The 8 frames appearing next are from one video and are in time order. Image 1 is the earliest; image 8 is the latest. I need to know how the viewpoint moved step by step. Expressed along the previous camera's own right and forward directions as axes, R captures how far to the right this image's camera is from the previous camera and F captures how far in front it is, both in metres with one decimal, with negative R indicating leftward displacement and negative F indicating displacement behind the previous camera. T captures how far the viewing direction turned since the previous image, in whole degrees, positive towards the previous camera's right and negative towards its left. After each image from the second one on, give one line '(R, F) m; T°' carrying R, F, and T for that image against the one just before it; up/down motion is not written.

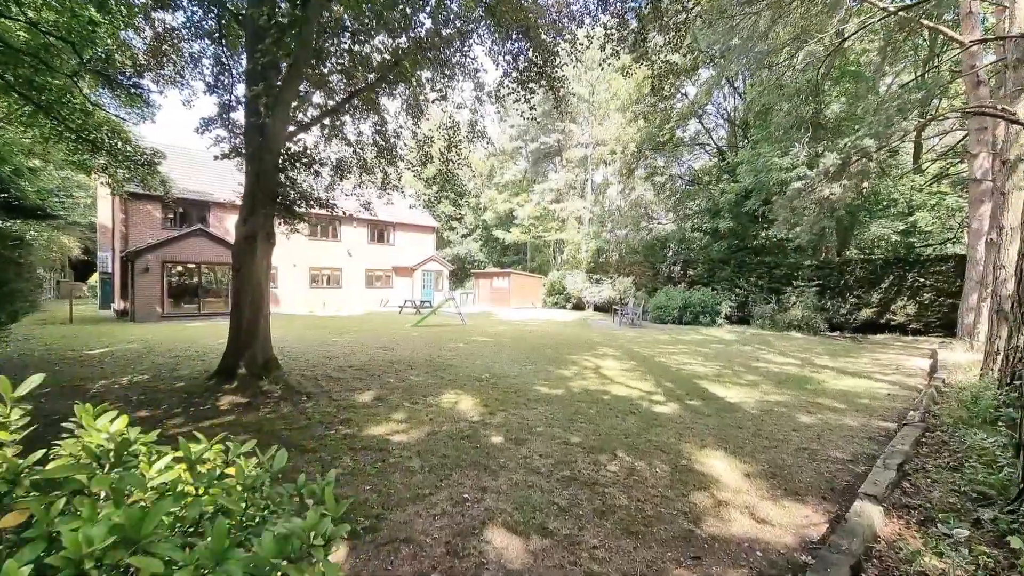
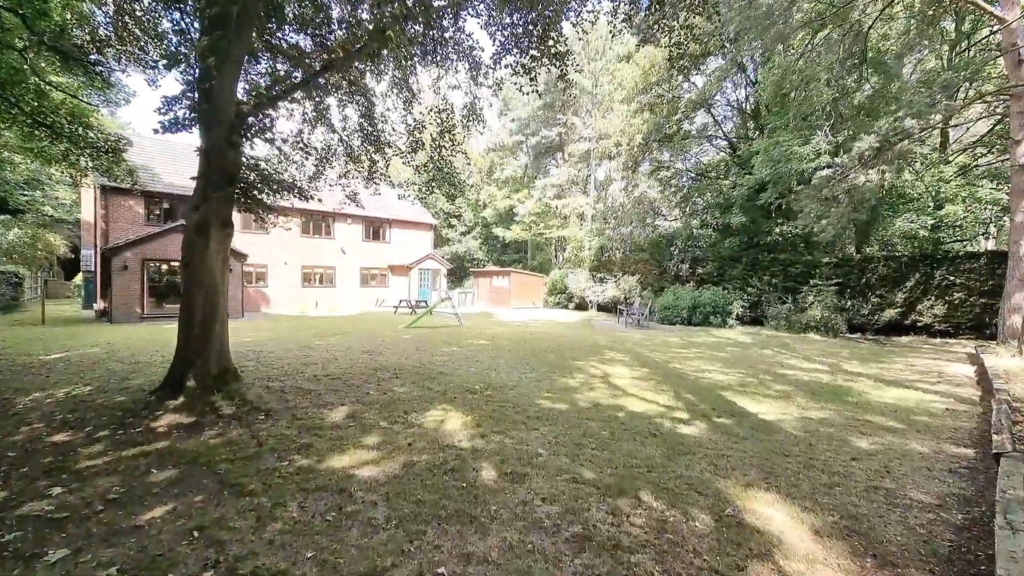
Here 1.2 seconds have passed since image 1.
(0.0, +0.8) m; 0°
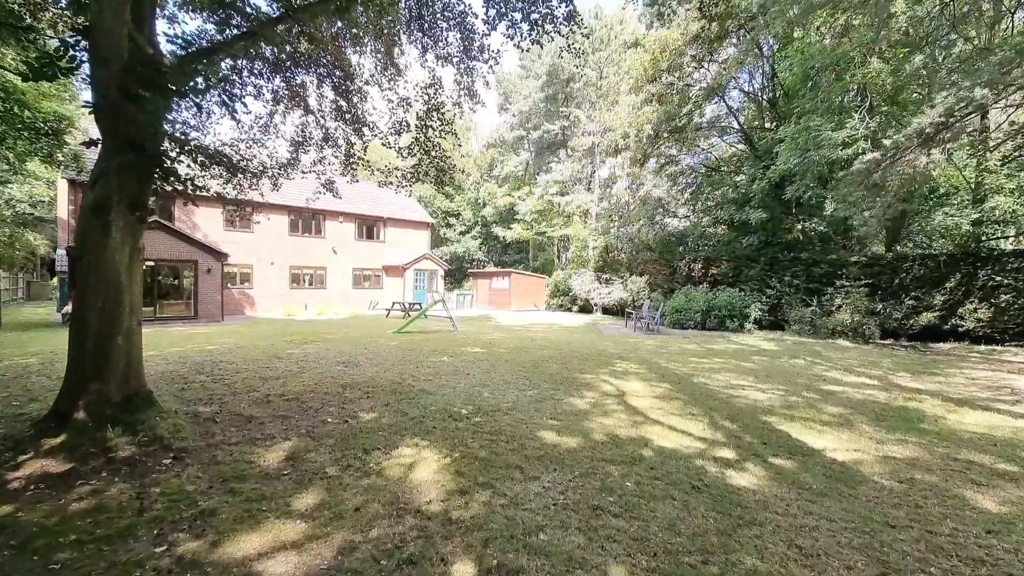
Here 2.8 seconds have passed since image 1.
(+0.1, +1.1) m; 0°
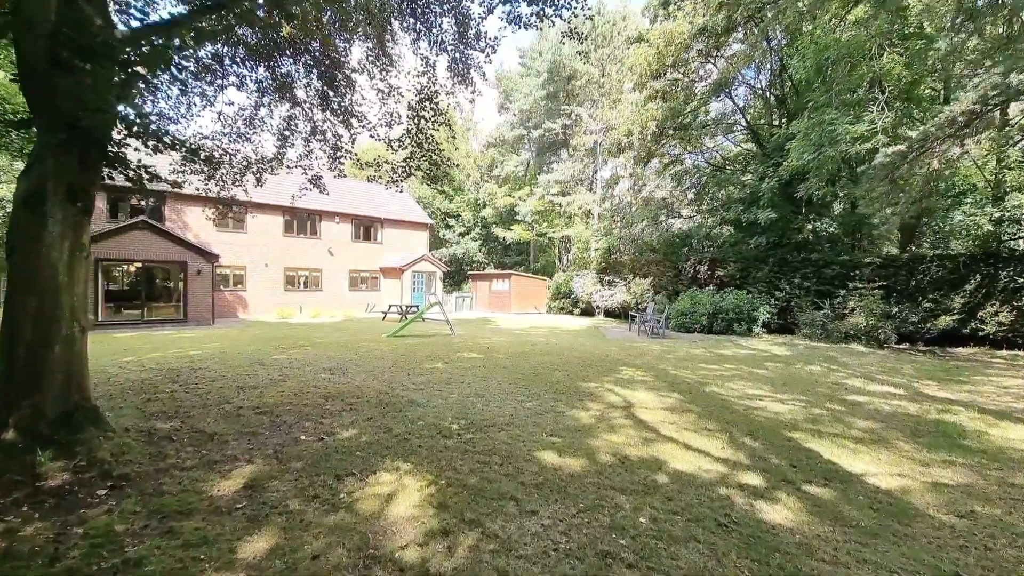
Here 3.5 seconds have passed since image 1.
(0.0, +0.5) m; 0°
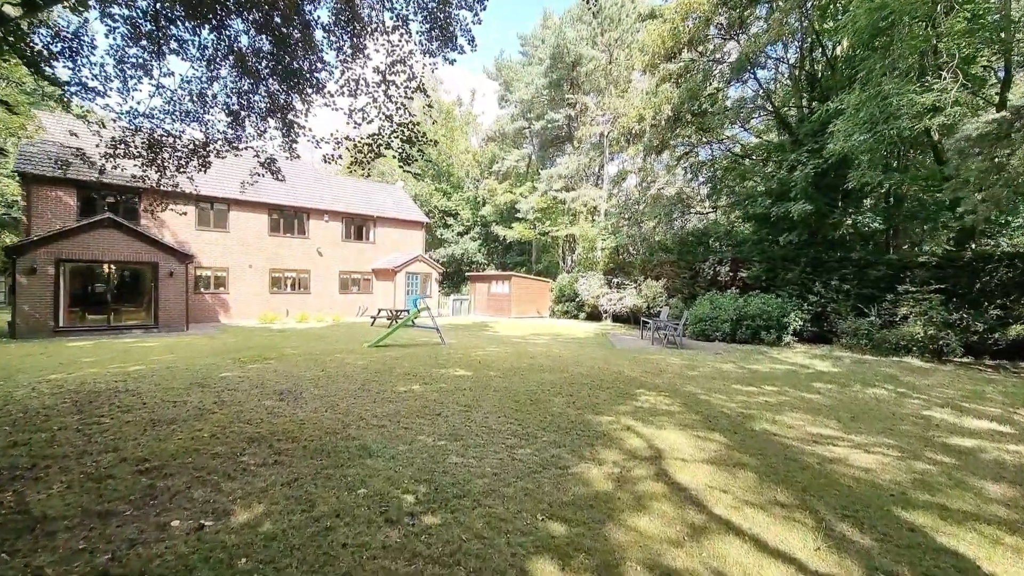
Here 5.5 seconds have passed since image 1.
(+0.2, +1.3) m; -1°
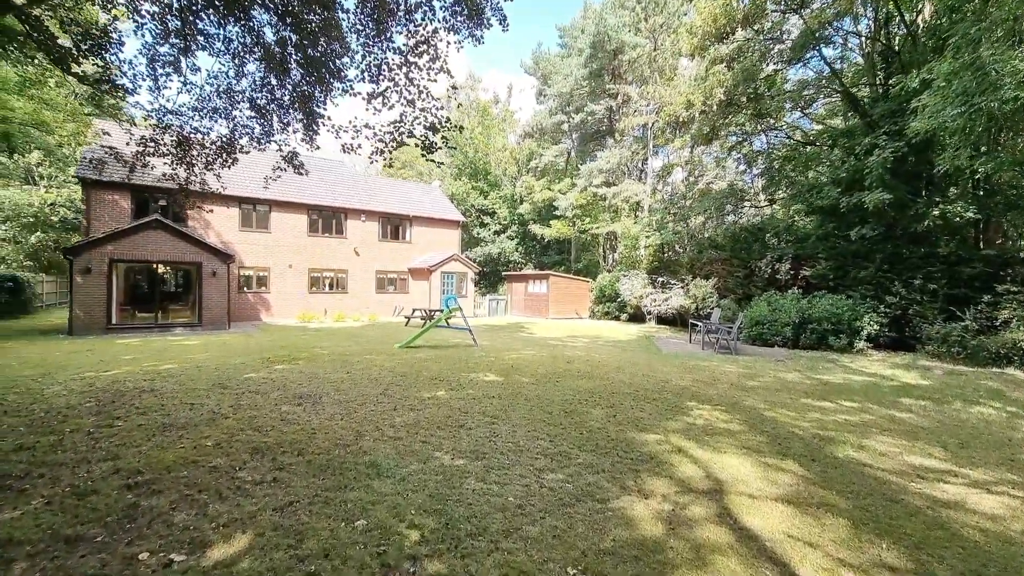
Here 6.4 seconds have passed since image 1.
(+0.1, +0.5) m; -5°
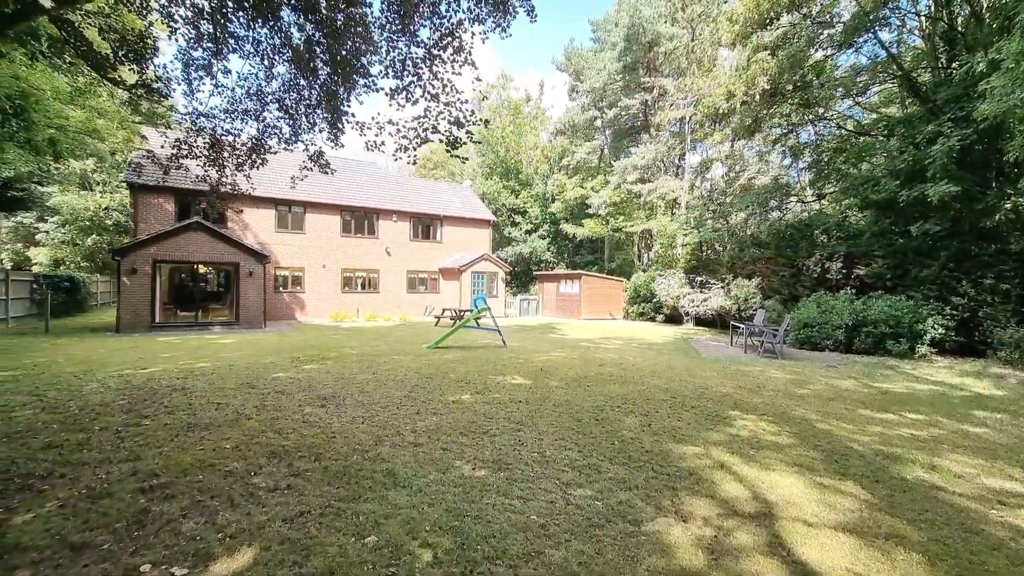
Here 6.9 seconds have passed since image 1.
(+0.1, +0.2) m; -4°
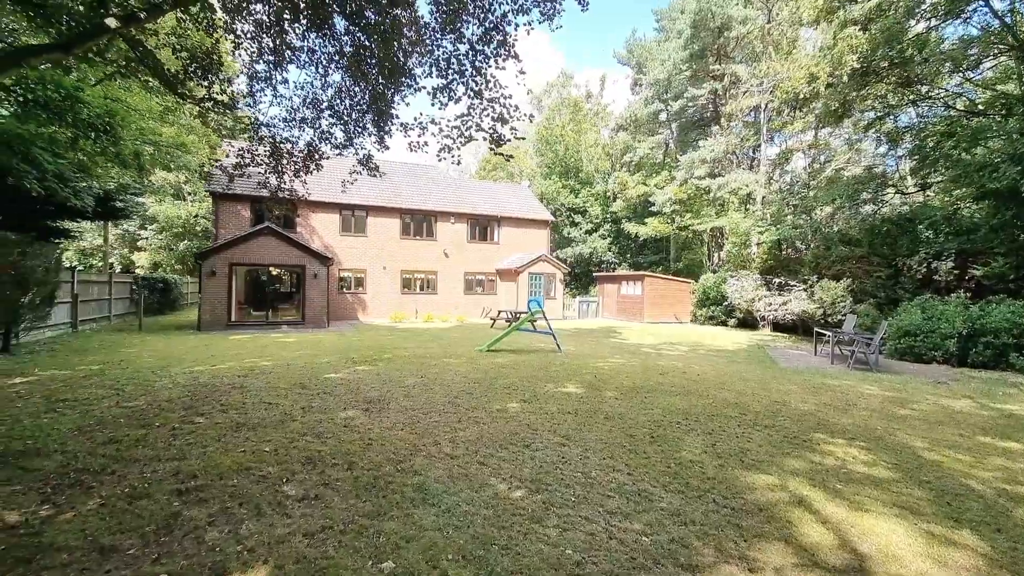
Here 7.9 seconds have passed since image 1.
(+0.2, +0.3) m; -8°
